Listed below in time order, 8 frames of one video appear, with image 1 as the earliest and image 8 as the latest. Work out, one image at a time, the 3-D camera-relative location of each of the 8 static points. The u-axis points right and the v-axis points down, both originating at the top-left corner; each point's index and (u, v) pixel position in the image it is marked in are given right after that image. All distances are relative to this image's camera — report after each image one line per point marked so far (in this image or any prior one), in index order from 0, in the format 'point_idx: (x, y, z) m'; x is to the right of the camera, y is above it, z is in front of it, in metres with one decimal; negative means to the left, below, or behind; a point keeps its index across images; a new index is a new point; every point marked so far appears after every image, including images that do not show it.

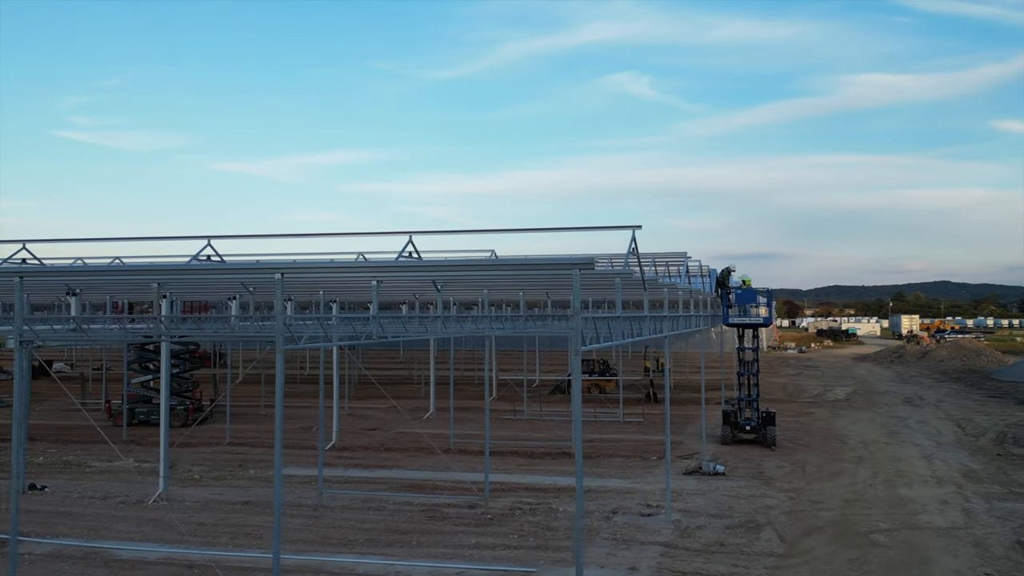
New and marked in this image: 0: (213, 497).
0: (-5.3, -3.6, +16.2) m
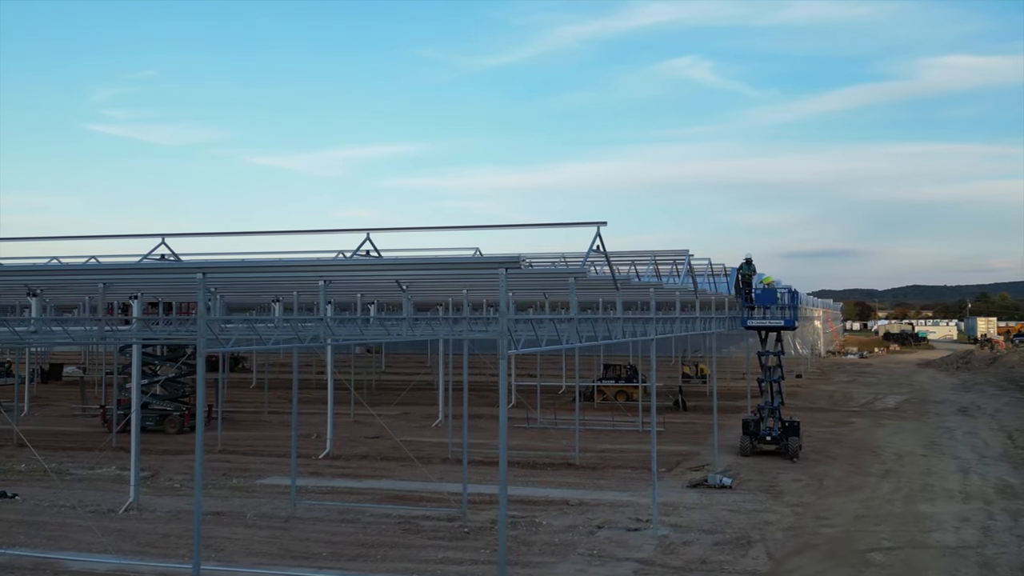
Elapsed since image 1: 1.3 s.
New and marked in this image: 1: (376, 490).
0: (-5.7, -3.8, +16.1) m
1: (-2.8, -4.1, +18.8) m
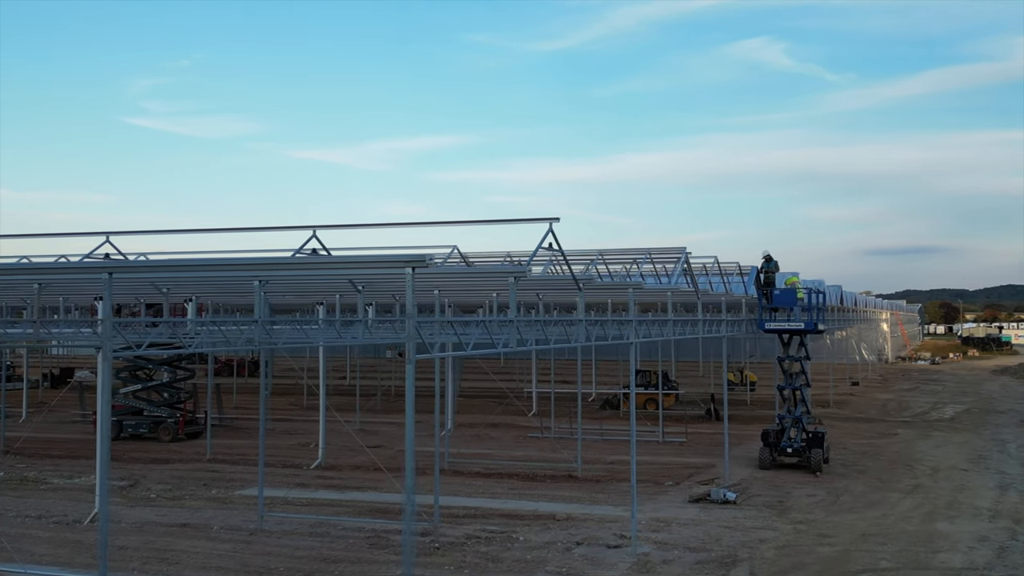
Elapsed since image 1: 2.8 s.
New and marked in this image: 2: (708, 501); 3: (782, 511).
0: (-6.3, -4.0, +16.0) m
1: (-3.1, -4.3, +18.4) m
2: (+4.2, -4.6, +19.9) m
3: (+5.7, -4.7, +19.4) m
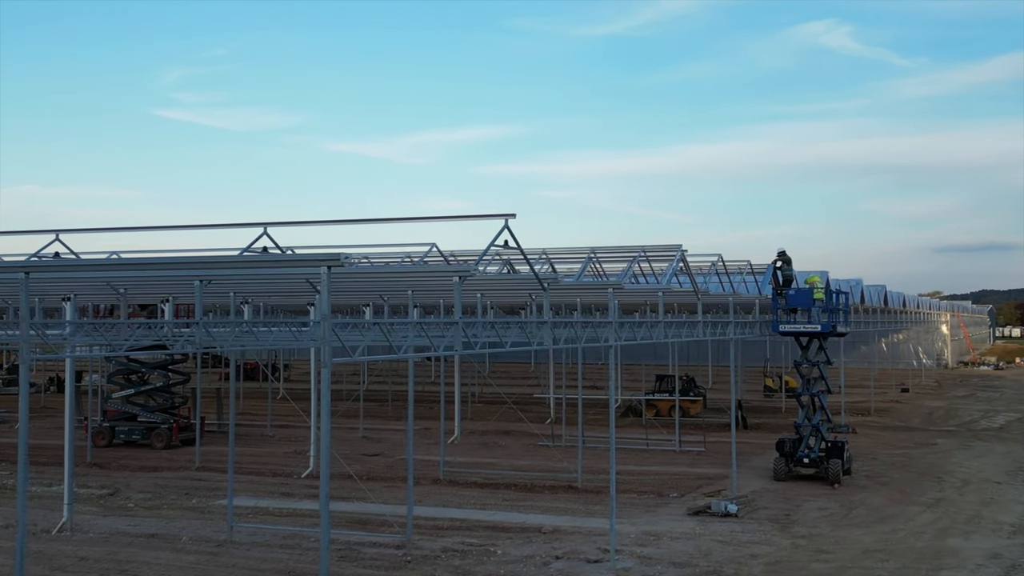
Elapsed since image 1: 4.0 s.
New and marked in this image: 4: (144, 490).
0: (-6.7, -4.1, +15.9) m
1: (-3.4, -4.4, +18.0) m
2: (+4.1, -4.7, +19.0) m
3: (+5.4, -4.7, +18.3) m
4: (-7.0, -3.9, +17.7) m
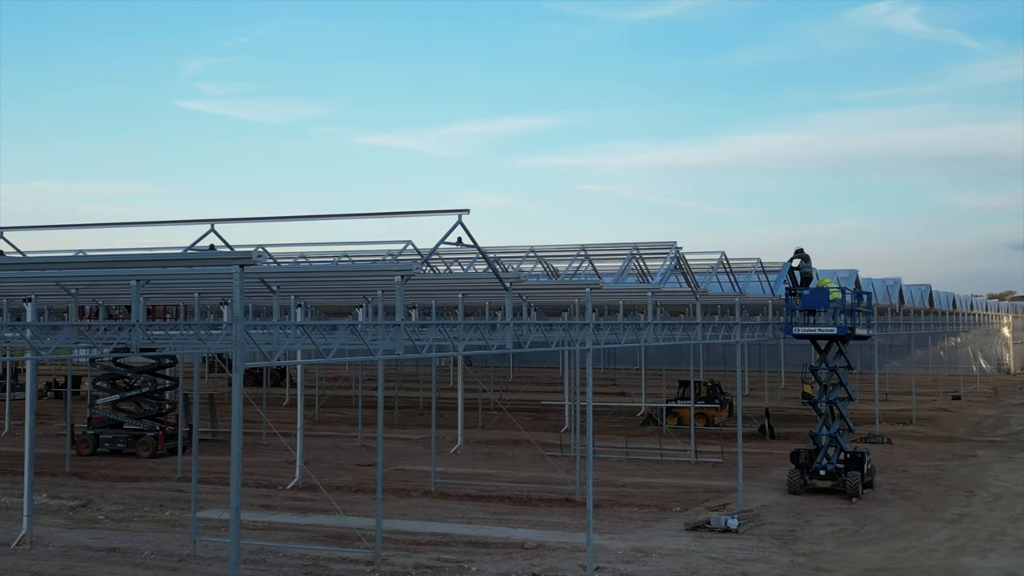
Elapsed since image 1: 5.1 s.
0: (-7.2, -4.2, +15.5) m
1: (-3.7, -4.5, +17.3) m
2: (+3.8, -4.7, +17.9) m
3: (+5.1, -4.7, +17.1) m
4: (-7.4, -4.0, +17.3) m
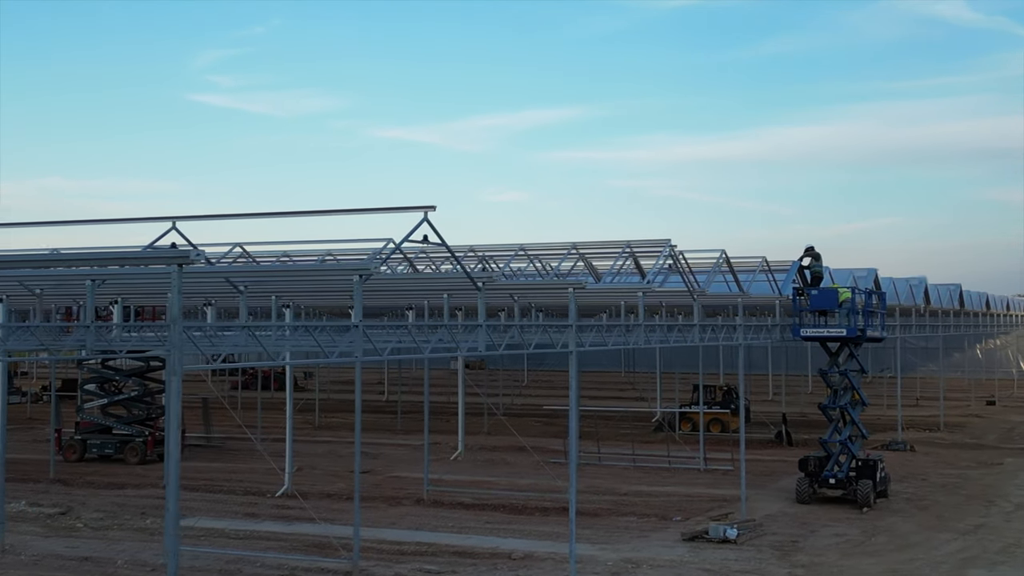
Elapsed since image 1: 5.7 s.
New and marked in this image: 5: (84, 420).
0: (-7.5, -4.3, +15.2) m
1: (-3.9, -4.5, +16.9) m
2: (+3.6, -4.7, +17.1) m
3: (+4.9, -4.7, +16.3) m
4: (-7.6, -4.1, +17.0) m
5: (-9.2, -2.9, +19.9) m
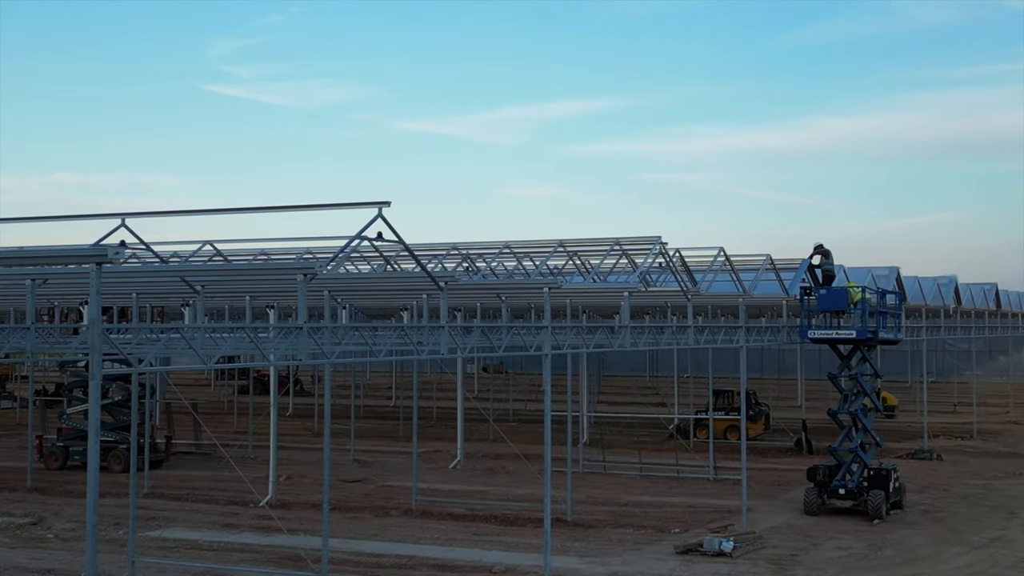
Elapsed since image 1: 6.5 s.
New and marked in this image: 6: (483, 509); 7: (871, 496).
0: (-7.8, -4.4, +14.7) m
1: (-4.2, -4.6, +16.3) m
2: (+3.3, -4.7, +16.2) m
3: (+4.6, -4.6, +15.3) m
4: (-7.9, -4.2, +16.6) m
5: (-9.4, -3.0, +19.6) m
6: (-0.6, -4.7, +19.5) m
7: (+7.2, -4.2, +18.7) m
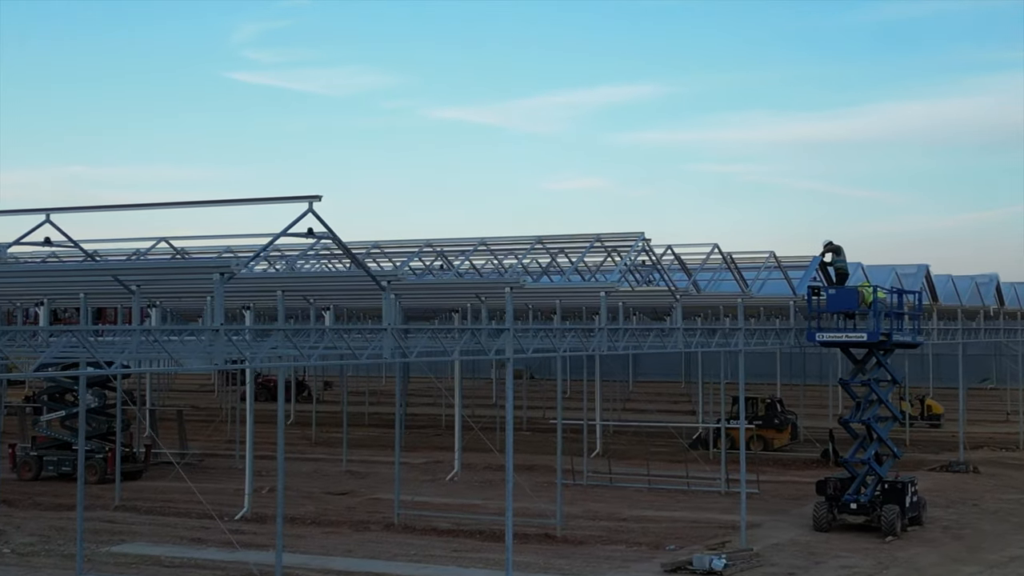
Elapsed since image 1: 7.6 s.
0: (-8.3, -4.4, +14.2) m
1: (-4.6, -4.6, +15.6) m
2: (+2.9, -4.6, +15.0) m
3: (+4.1, -4.6, +14.0) m
4: (-8.3, -4.3, +16.0) m
5: (-9.6, -3.2, +19.1) m
6: (-0.8, -4.7, +18.5) m
7: (+6.9, -4.1, +17.2) m
